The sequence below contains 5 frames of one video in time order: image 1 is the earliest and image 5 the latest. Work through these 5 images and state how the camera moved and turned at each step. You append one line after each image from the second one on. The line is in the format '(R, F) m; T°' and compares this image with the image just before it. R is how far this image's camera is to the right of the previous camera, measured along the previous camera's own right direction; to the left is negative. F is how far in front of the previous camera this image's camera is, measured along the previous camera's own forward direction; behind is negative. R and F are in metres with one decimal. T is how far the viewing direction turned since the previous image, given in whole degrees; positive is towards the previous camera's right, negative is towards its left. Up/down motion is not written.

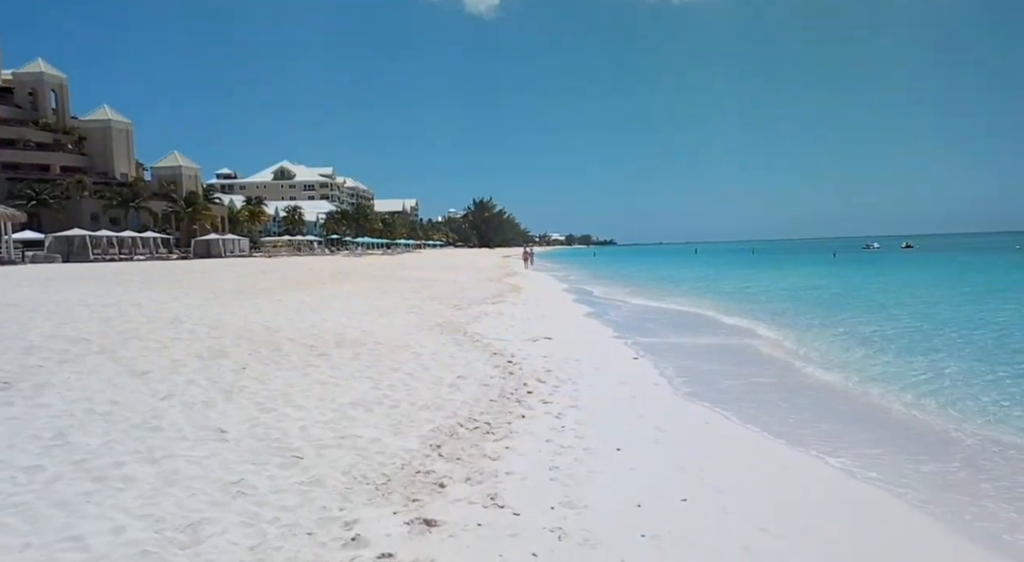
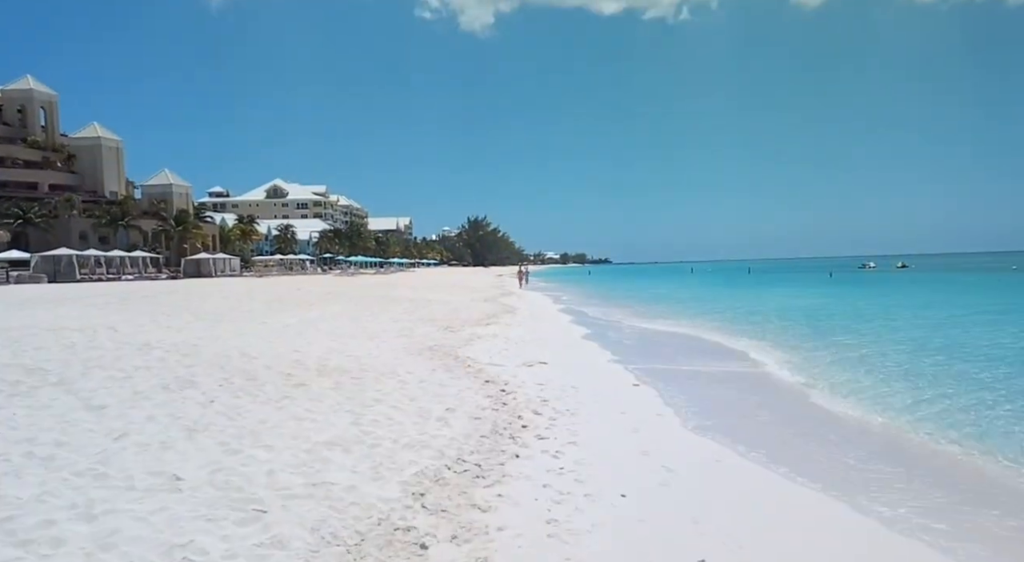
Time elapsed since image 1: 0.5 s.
(0.0, +0.6) m; +1°
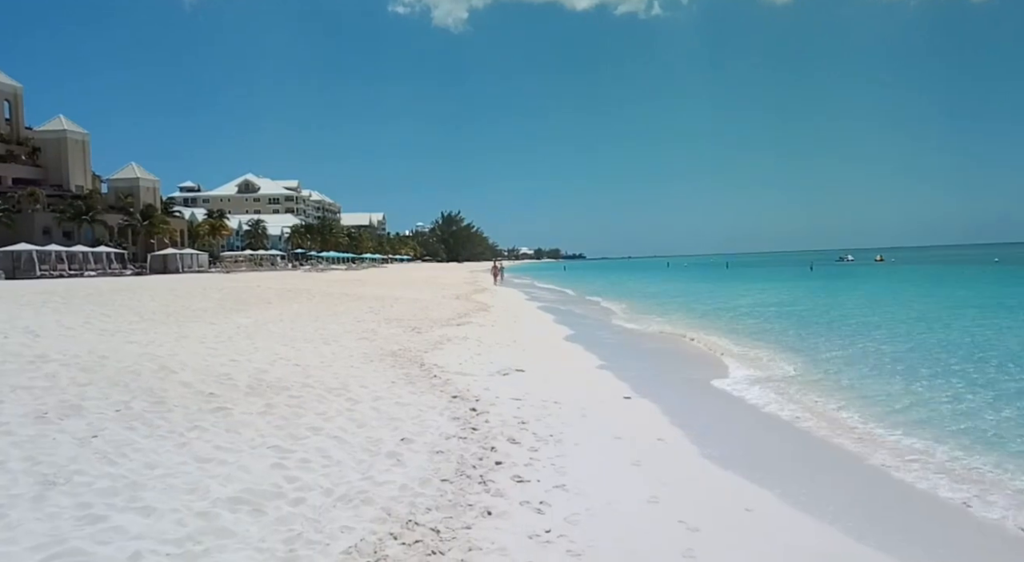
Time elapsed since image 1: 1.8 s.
(0.0, +1.5) m; +2°
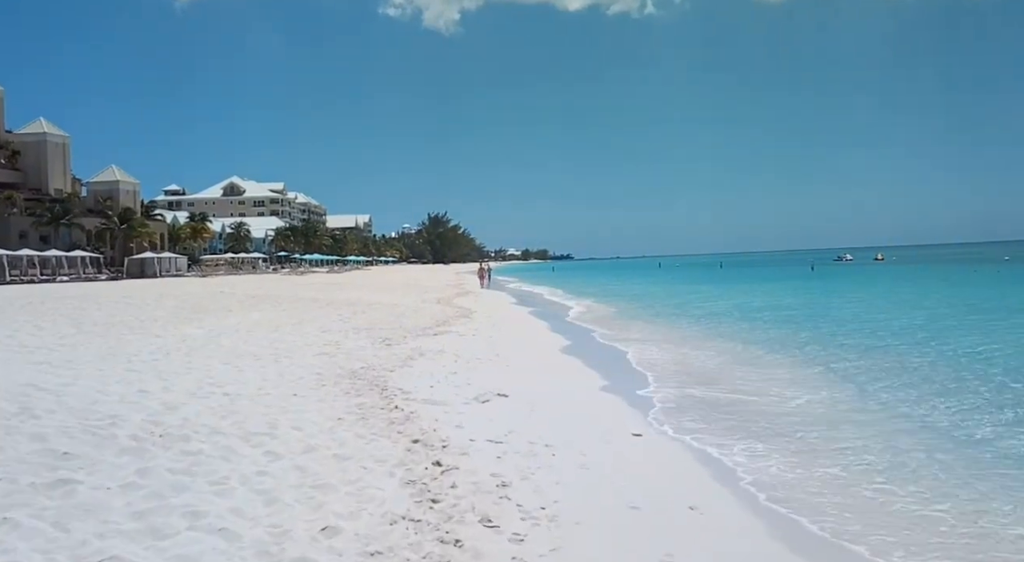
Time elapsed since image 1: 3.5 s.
(+0.1, +2.0) m; +1°
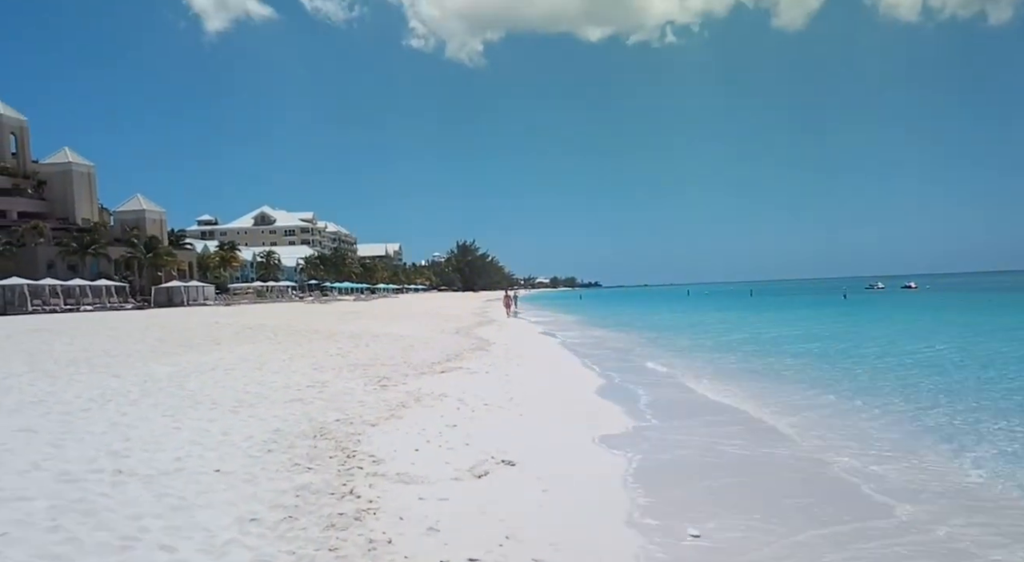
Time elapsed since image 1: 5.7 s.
(+0.2, +2.5) m; -3°
